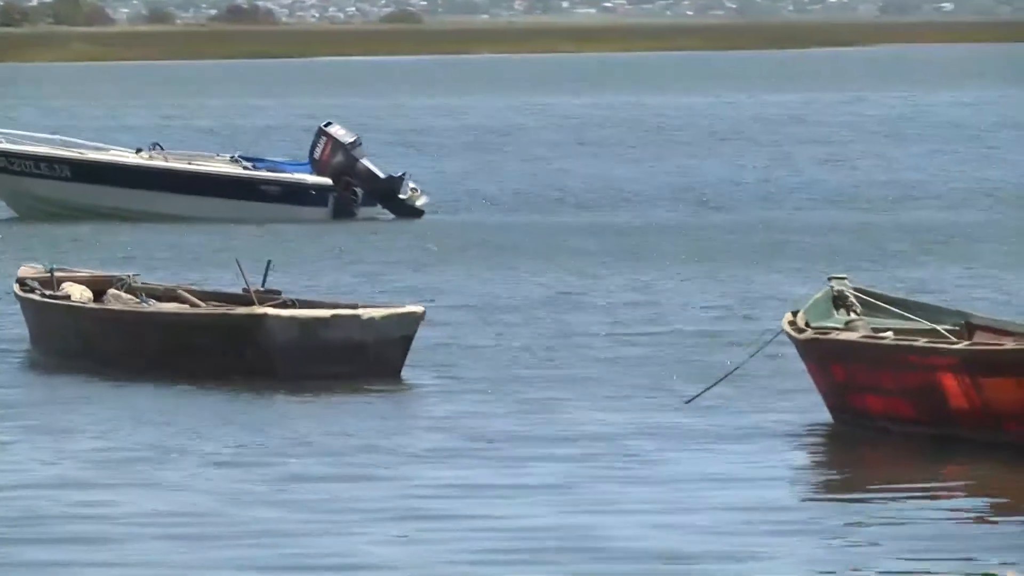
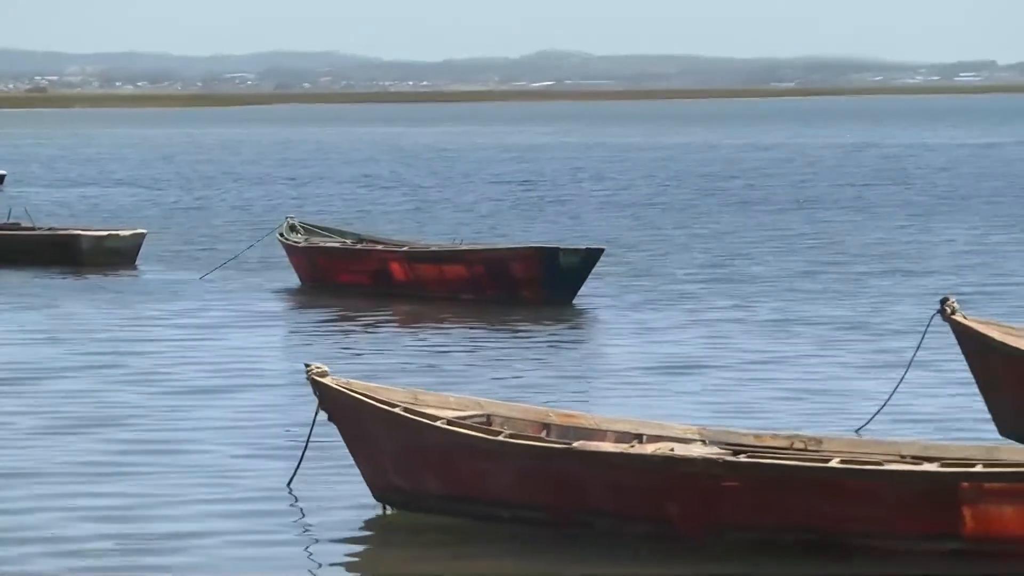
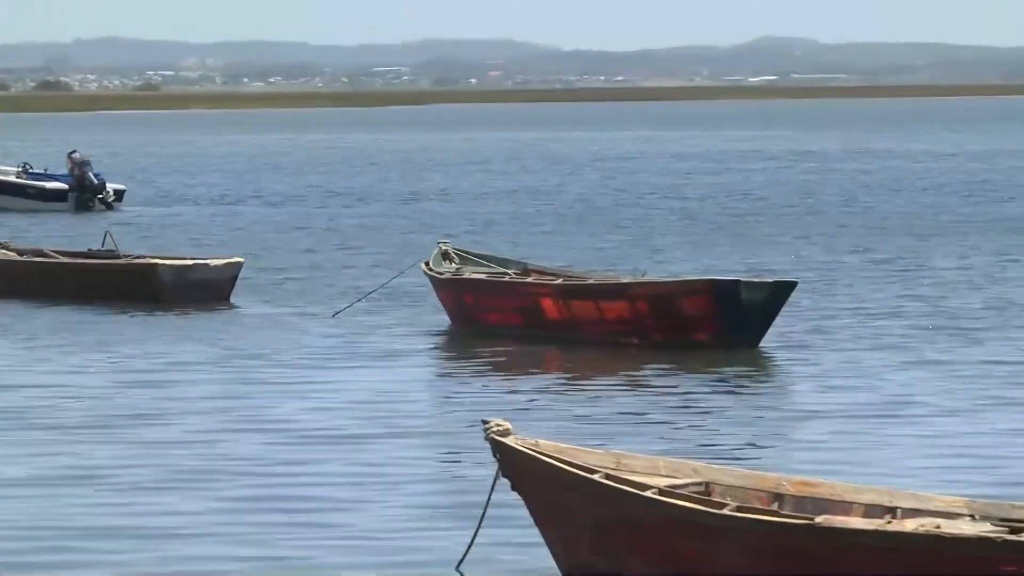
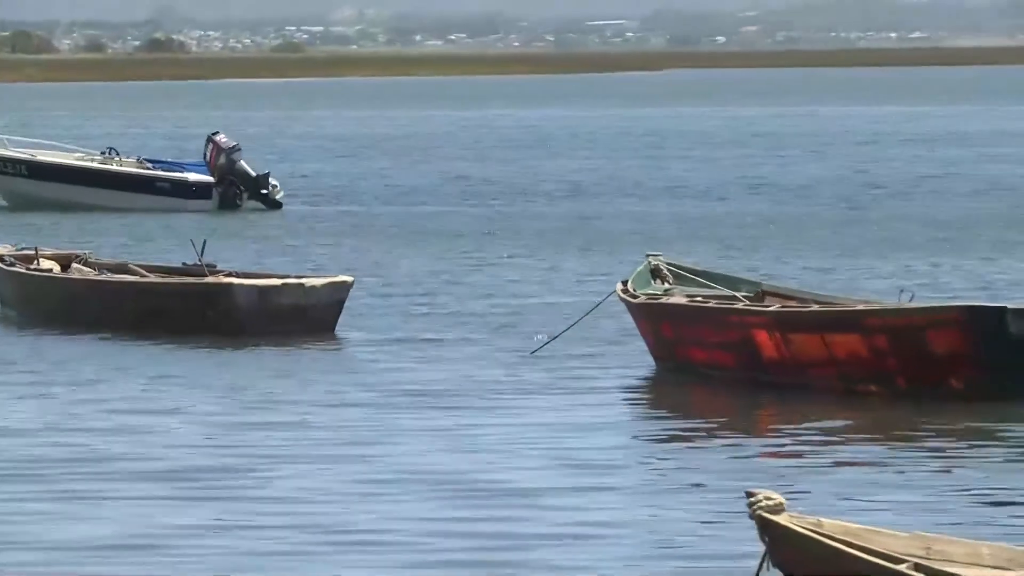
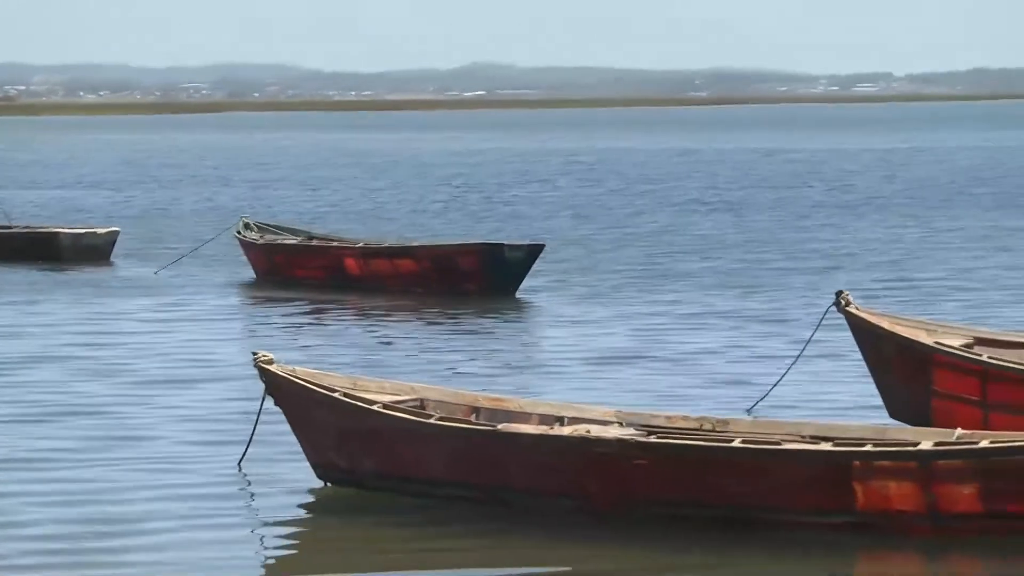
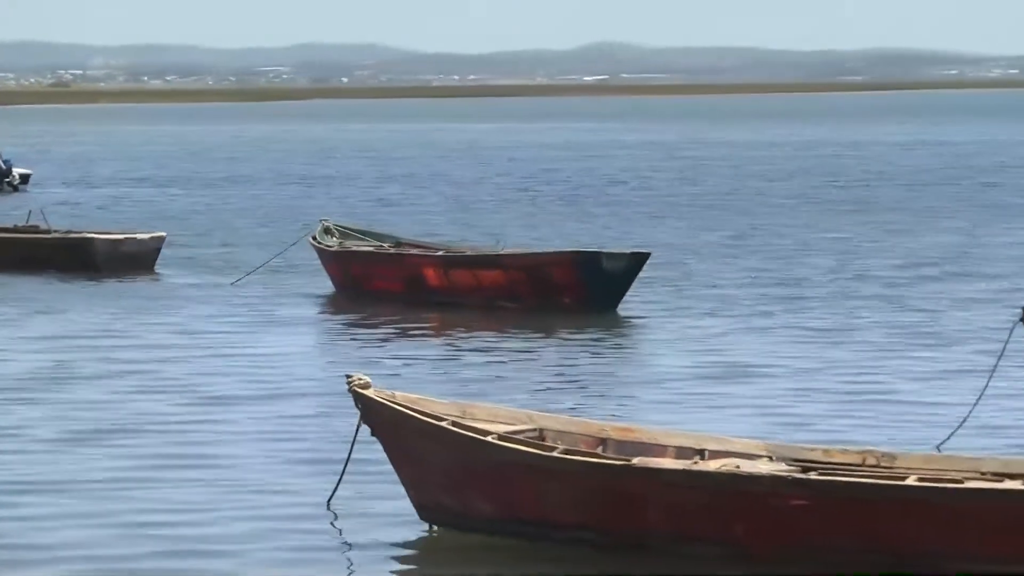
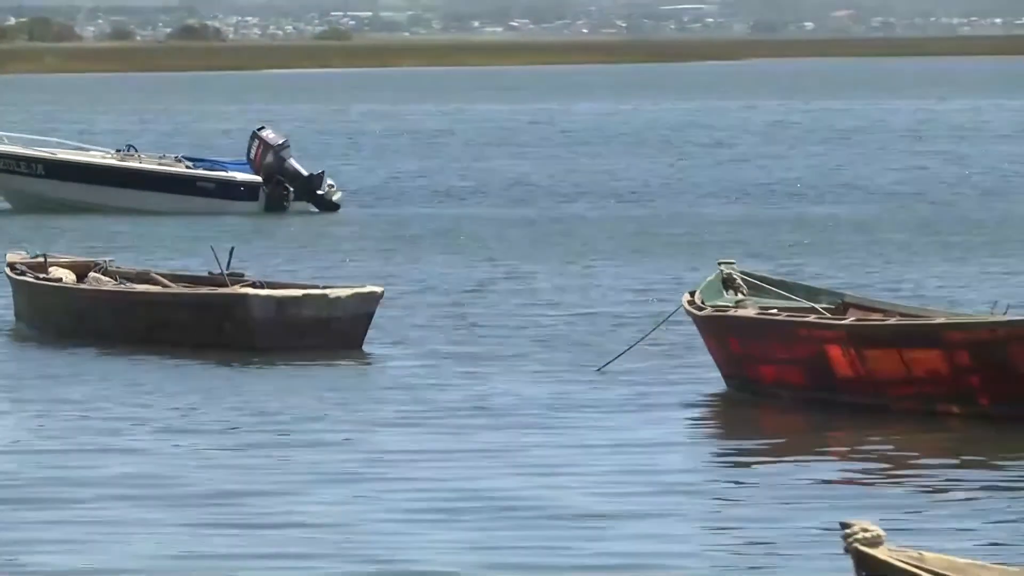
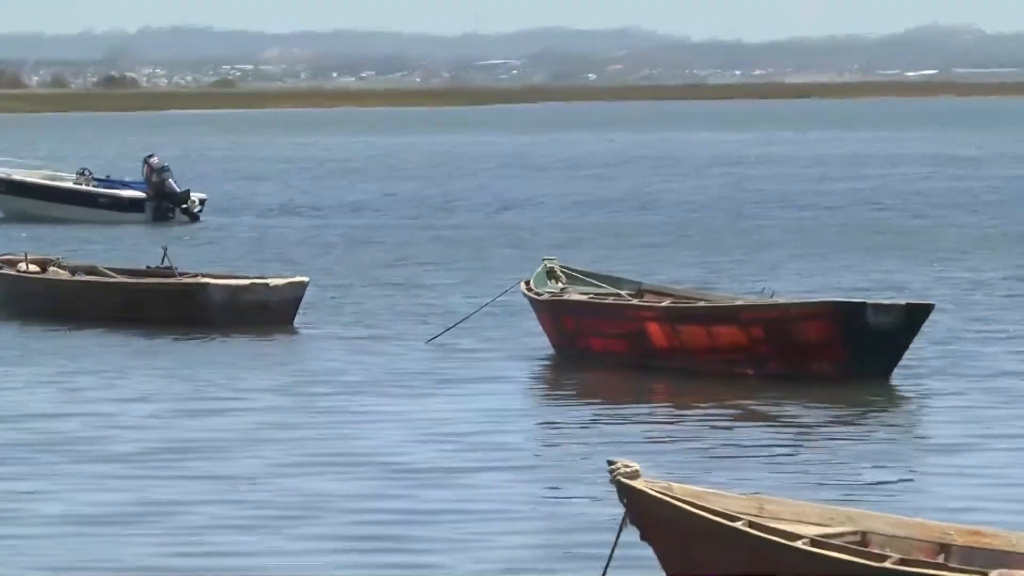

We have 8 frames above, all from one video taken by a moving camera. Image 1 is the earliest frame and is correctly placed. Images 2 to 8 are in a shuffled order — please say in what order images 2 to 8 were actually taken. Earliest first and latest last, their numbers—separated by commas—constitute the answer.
7, 4, 8, 3, 6, 2, 5
